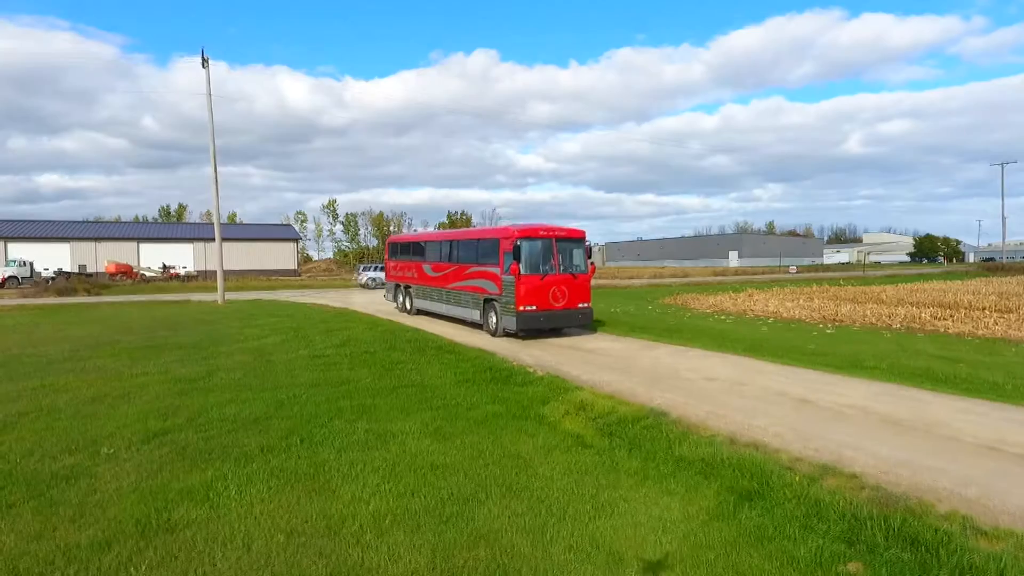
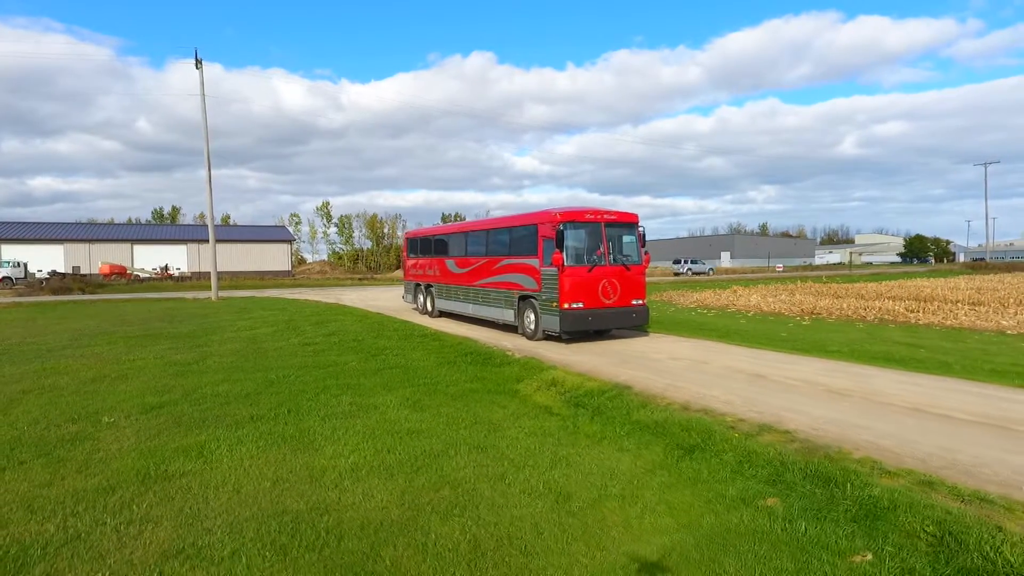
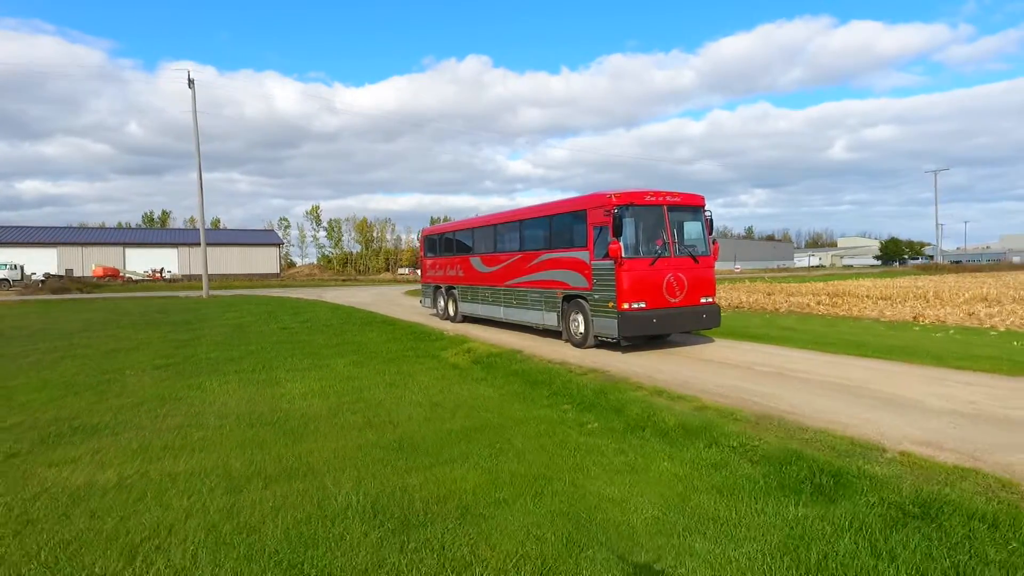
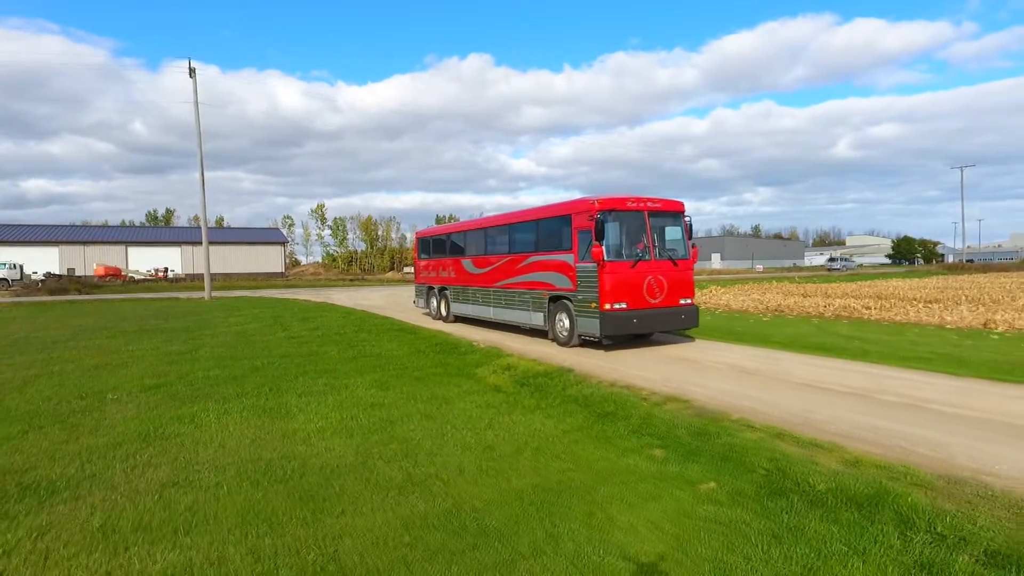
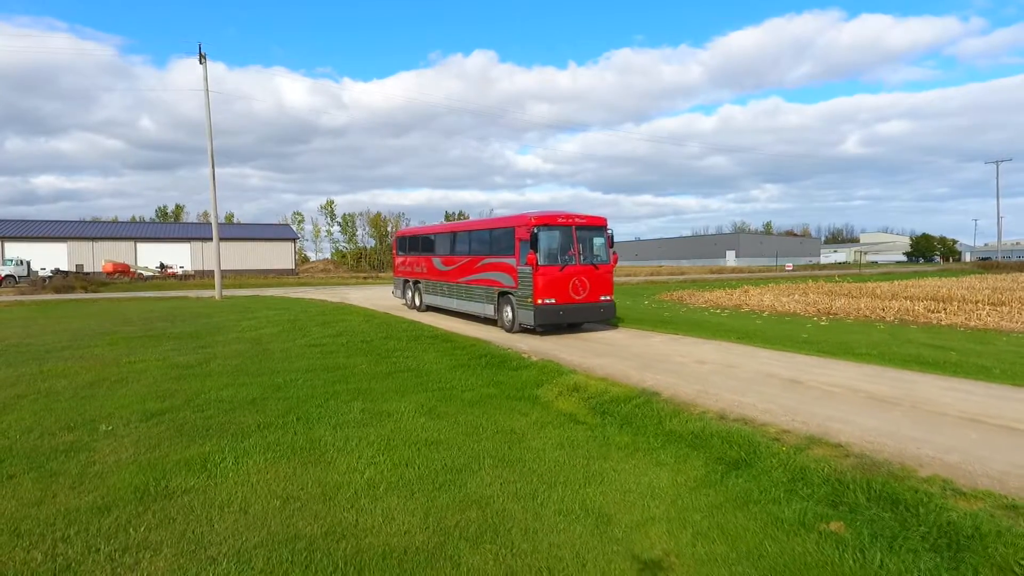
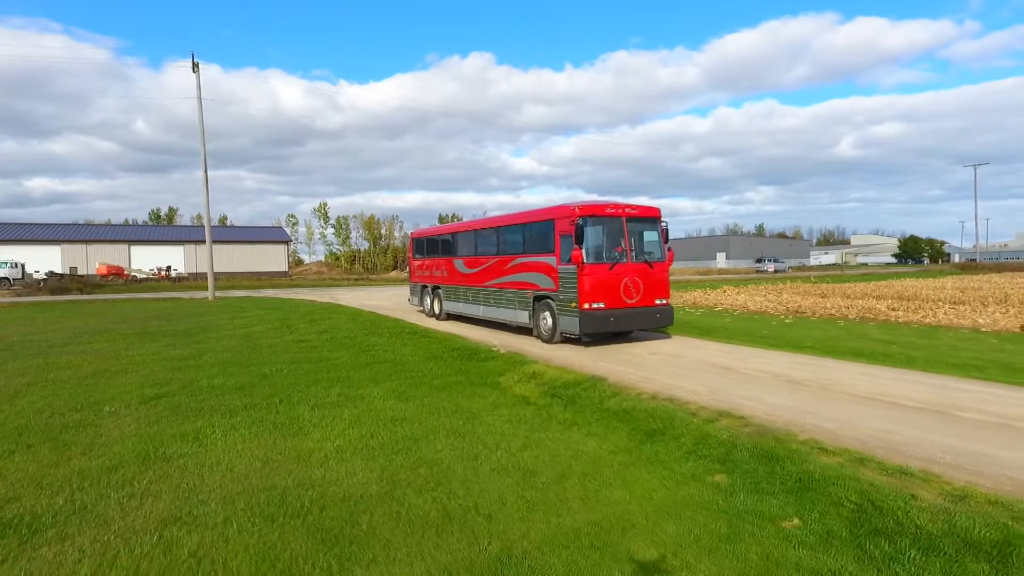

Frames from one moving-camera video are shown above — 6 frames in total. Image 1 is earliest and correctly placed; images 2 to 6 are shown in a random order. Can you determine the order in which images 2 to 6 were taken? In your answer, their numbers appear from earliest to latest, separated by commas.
5, 2, 6, 4, 3
